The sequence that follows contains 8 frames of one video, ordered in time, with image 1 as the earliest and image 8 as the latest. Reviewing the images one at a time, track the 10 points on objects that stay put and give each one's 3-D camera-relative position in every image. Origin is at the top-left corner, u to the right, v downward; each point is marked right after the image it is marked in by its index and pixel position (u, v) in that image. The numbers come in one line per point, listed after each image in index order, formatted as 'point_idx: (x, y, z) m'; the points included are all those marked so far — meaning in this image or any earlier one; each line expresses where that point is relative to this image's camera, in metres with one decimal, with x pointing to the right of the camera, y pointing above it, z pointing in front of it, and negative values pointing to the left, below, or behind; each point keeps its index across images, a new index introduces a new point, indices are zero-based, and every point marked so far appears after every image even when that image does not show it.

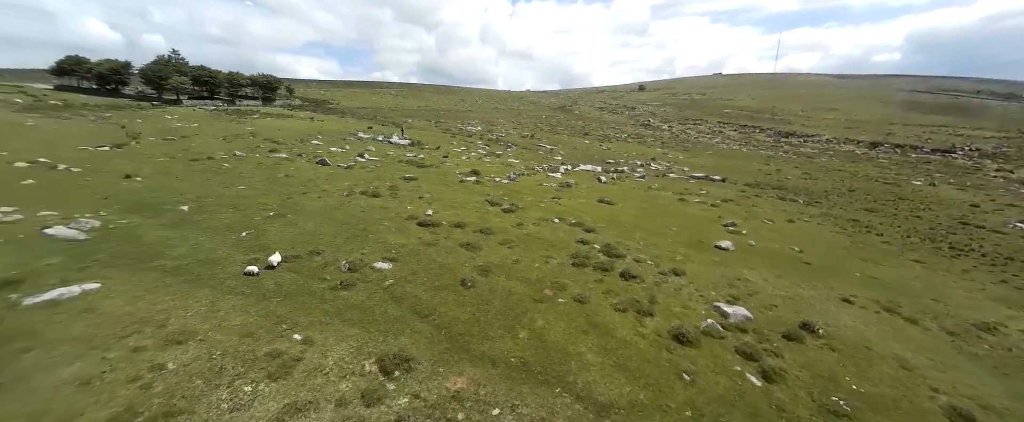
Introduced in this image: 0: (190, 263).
0: (-12.6, -1.7, +14.5) m
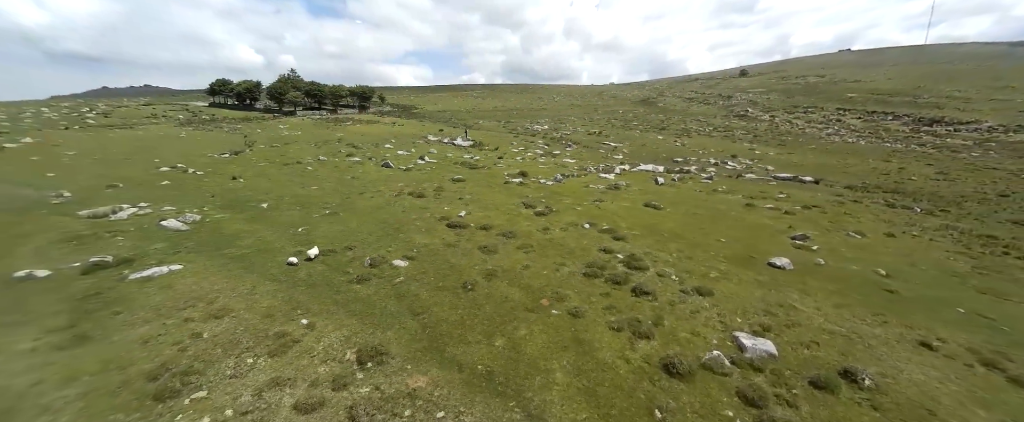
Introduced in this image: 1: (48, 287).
0: (-12.1, -1.7, +17.2) m
1: (-17.8, -2.7, +14.3) m
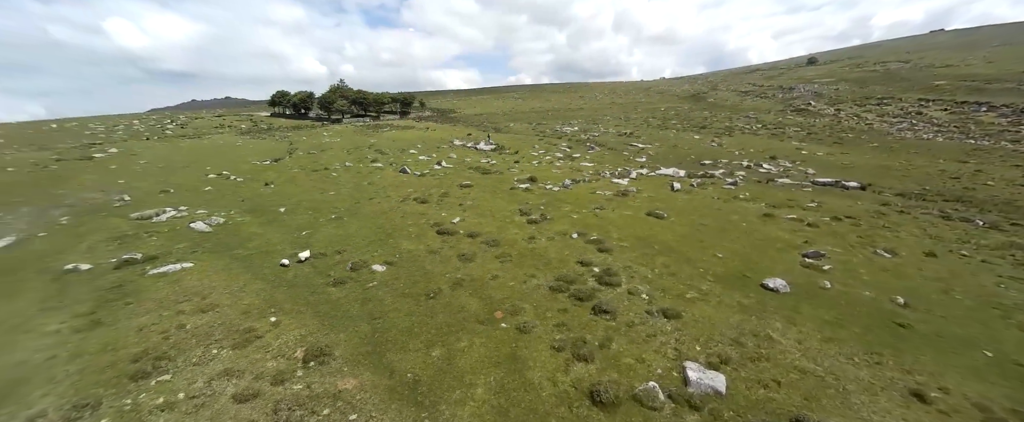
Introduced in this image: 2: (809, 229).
0: (-12.9, -2.0, +18.7) m
1: (-19.0, -2.9, +16.7) m
2: (+14.1, -0.9, +17.9) m
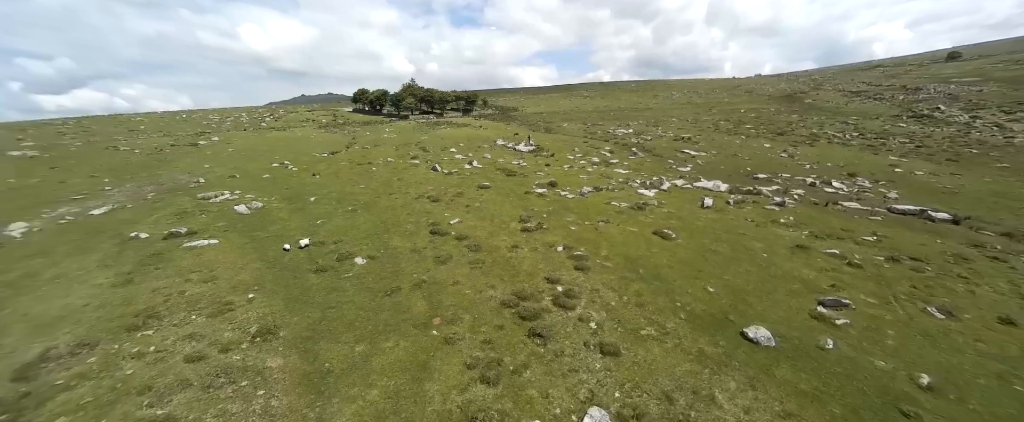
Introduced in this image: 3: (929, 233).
0: (-13.4, -1.3, +20.7) m
1: (-19.9, -1.8, +20.0) m
2: (+12.9, -2.2, +14.5) m
3: (+19.5, -1.0, +17.5) m
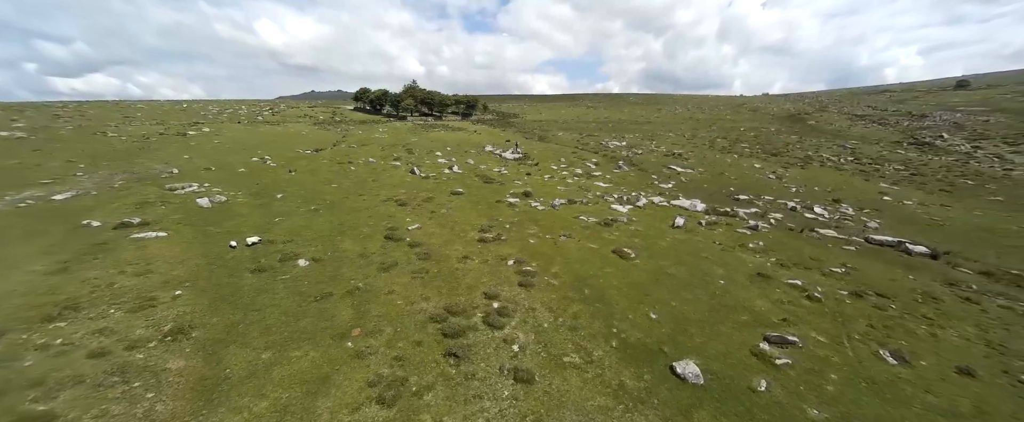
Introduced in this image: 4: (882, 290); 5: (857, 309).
0: (-15.6, -1.1, +20.2) m
1: (-22.1, -1.2, +19.5) m
2: (+10.6, -3.3, +13.5) m
3: (+17.3, -2.5, +16.5) m
4: (+14.5, -3.1, +14.7) m
5: (+12.3, -3.5, +13.4) m
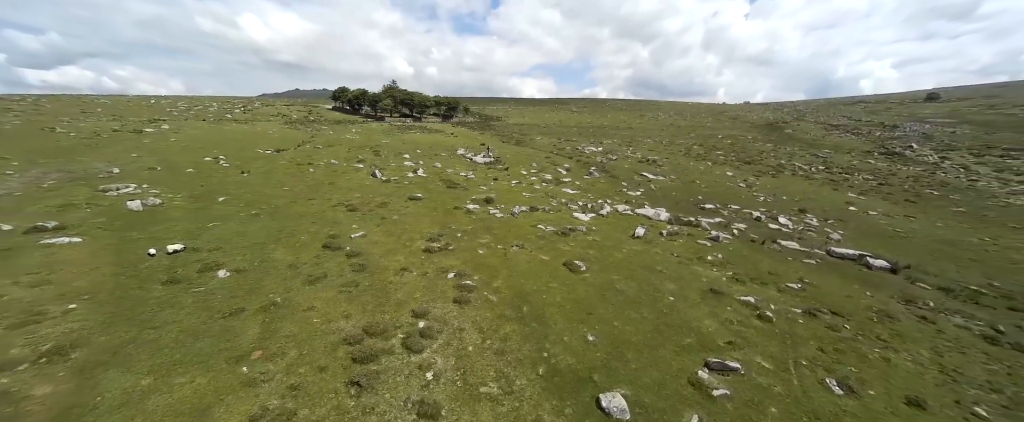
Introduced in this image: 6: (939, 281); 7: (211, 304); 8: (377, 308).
0: (-18.1, -1.3, +18.6) m
1: (-24.5, -1.3, +17.7) m
2: (+8.2, -3.8, +12.7) m
3: (+14.9, -3.1, +15.9) m
4: (+12.2, -3.6, +14.0) m
5: (+10.0, -4.0, +12.6) m
6: (+20.7, -3.4, +18.2) m
7: (-10.7, -3.4, +13.4) m
8: (-4.5, -3.4, +12.8) m
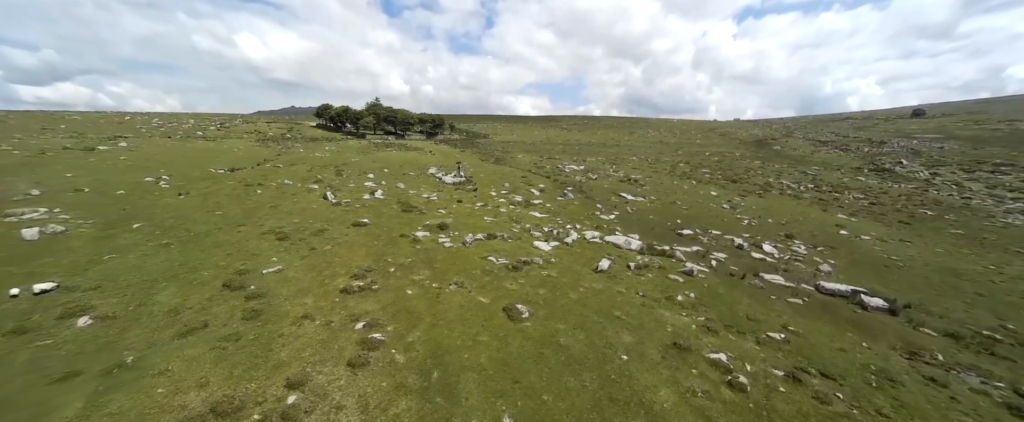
0: (-20.7, -2.6, +15.8) m
1: (-27.1, -2.6, +15.0) m
2: (+5.7, -4.8, +10.0) m
3: (+12.3, -4.3, +13.3) m
4: (+9.6, -4.7, +11.3) m
5: (+7.4, -5.0, +9.9) m
6: (+18.1, -4.7, +15.6) m
7: (-13.3, -4.5, +10.6) m
8: (-7.1, -4.5, +10.1) m
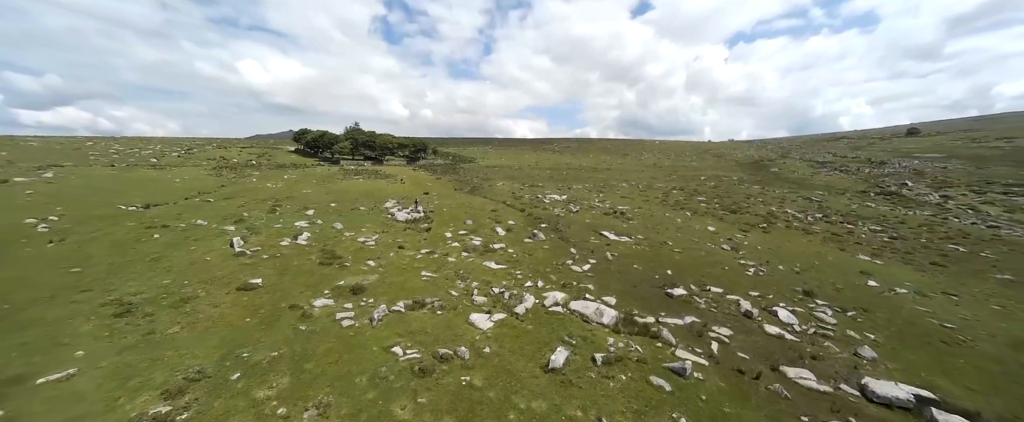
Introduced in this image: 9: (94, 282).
0: (-23.6, -4.9, +10.4) m
1: (-30.0, -4.9, +9.6) m
2: (+2.8, -6.7, +4.5) m
3: (+9.4, -6.4, +7.8) m
4: (+6.7, -6.7, +5.8) m
5: (+4.5, -6.9, +4.4) m
6: (+15.2, -6.9, +10.1) m
7: (-16.2, -6.6, +5.1) m
8: (-10.0, -6.5, +4.6) m
9: (-19.3, -3.3, +17.5) m
